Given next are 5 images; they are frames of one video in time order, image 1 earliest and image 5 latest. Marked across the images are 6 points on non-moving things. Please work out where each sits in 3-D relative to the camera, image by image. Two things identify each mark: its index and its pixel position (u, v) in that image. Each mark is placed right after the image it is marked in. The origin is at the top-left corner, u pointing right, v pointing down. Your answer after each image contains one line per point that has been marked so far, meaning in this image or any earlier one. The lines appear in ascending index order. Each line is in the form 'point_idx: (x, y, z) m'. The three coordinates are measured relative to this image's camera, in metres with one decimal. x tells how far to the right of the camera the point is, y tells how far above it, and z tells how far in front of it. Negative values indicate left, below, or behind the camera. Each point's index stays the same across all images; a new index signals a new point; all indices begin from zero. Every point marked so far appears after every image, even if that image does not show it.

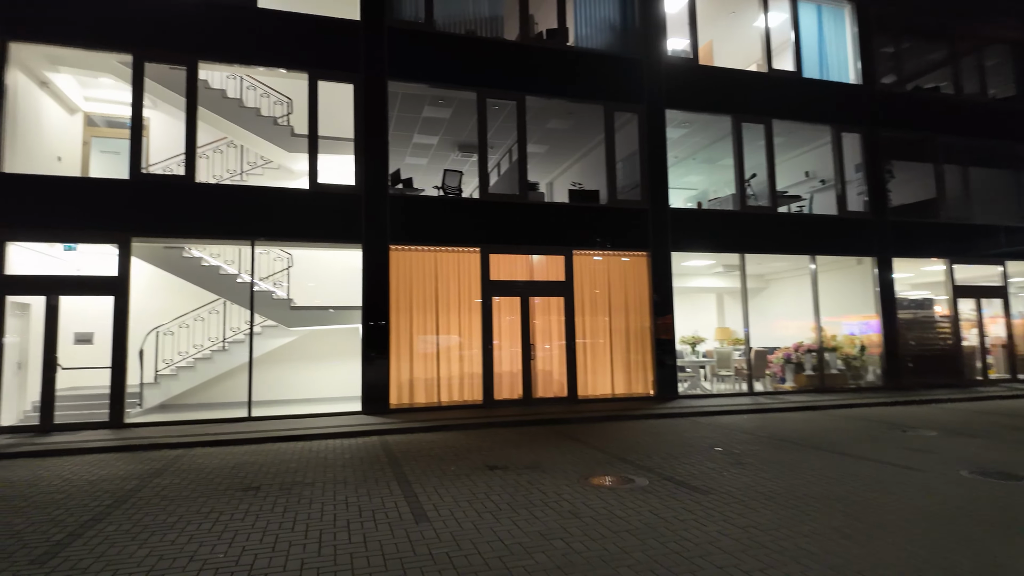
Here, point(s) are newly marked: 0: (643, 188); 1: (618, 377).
0: (+2.4, +1.8, +10.5) m
1: (+1.9, -1.5, +10.2) m
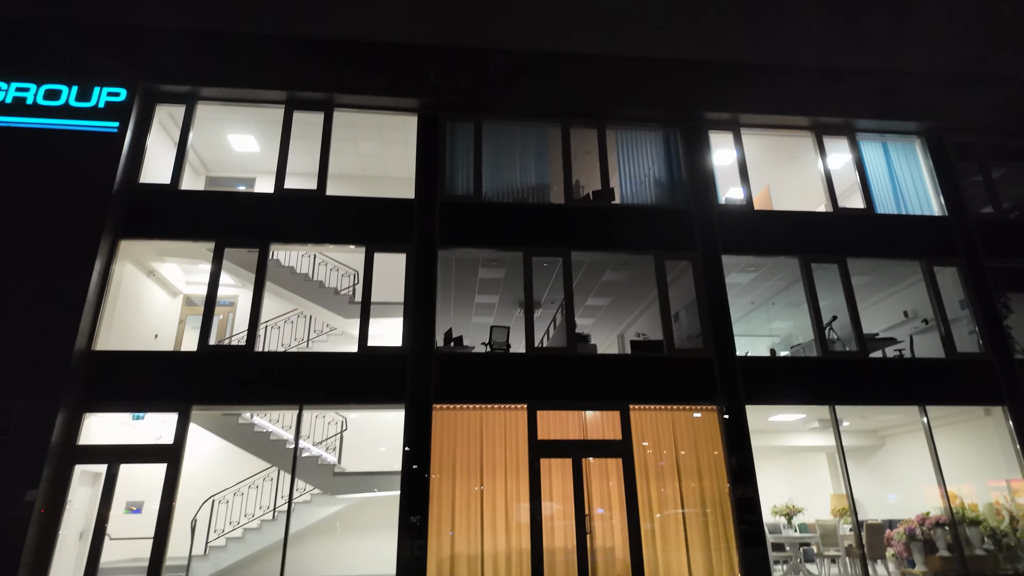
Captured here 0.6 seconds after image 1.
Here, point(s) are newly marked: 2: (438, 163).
0: (+3.3, -0.8, +9.8) m
1: (+2.7, -4.0, +8.7) m
2: (-1.3, +2.2, +10.4) m
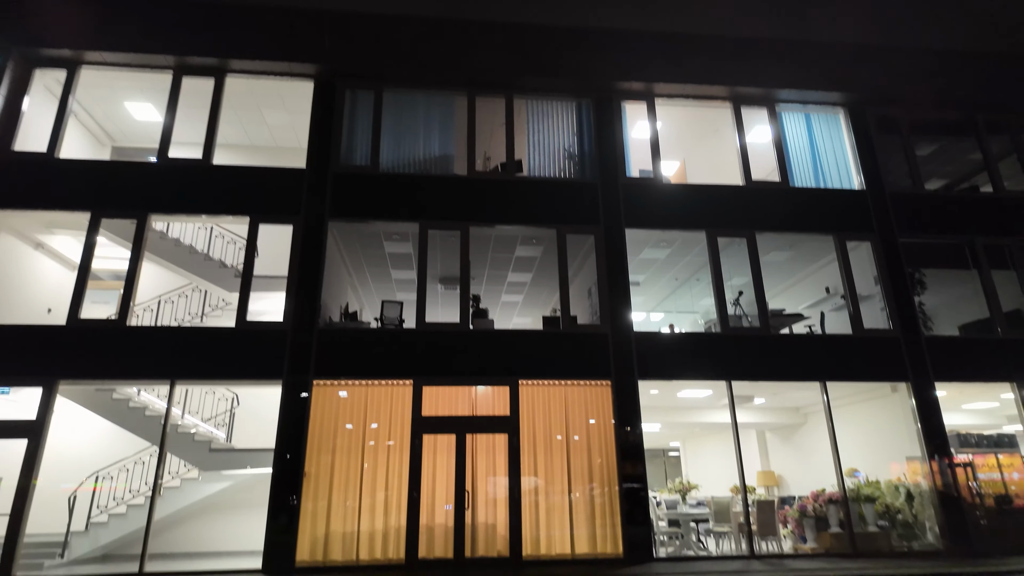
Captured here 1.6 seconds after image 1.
0: (+1.5, -0.4, +9.6) m
1: (+1.0, -3.6, +8.6) m
2: (-3.1, +2.6, +10.1) m
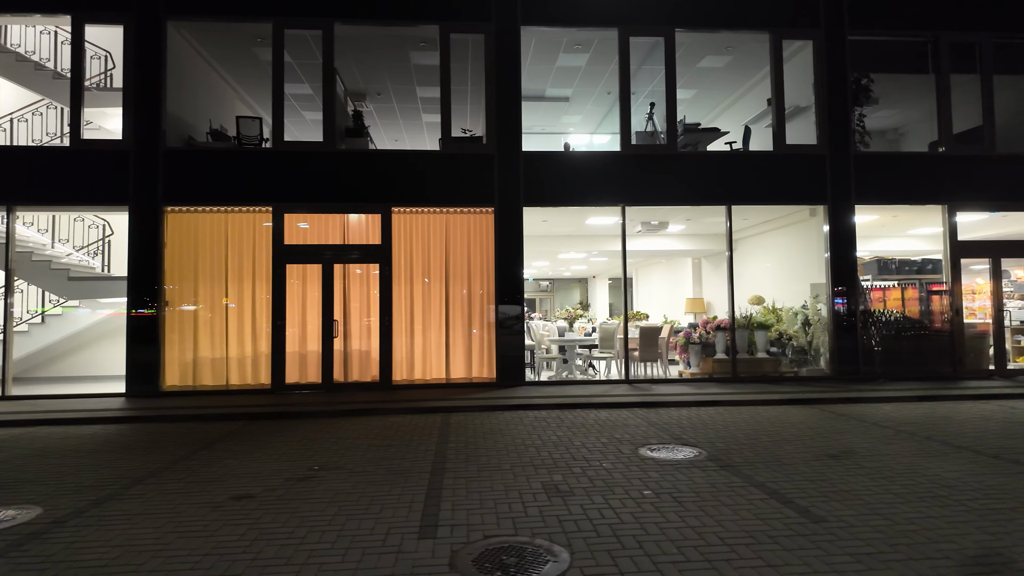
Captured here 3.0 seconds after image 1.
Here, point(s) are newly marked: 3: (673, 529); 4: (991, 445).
0: (-0.3, +2.3, +8.5) m
1: (-0.8, -1.0, +8.5) m
2: (-4.9, +5.4, +8.3) m
3: (+0.8, -1.2, +3.0) m
4: (+3.8, -1.2, +4.6) m
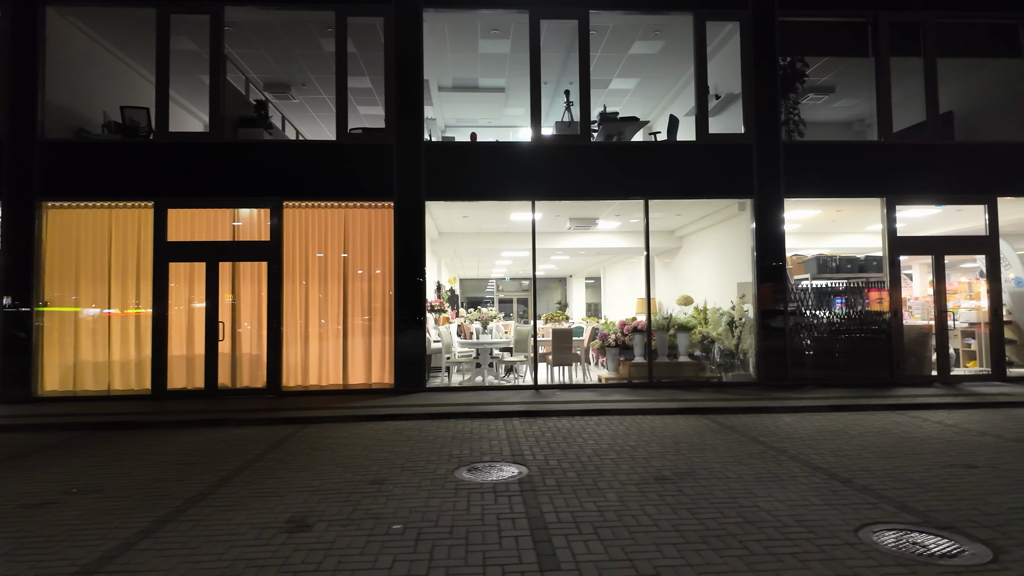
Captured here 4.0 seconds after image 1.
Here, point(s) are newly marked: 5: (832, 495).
0: (-1.6, +2.3, +8.0) m
1: (-2.2, -1.0, +8.0) m
2: (-6.2, +5.4, +7.8) m
3: (-0.6, -1.2, +2.5) m
4: (+2.4, -1.2, +4.1) m
5: (+1.9, -1.2, +3.5) m
